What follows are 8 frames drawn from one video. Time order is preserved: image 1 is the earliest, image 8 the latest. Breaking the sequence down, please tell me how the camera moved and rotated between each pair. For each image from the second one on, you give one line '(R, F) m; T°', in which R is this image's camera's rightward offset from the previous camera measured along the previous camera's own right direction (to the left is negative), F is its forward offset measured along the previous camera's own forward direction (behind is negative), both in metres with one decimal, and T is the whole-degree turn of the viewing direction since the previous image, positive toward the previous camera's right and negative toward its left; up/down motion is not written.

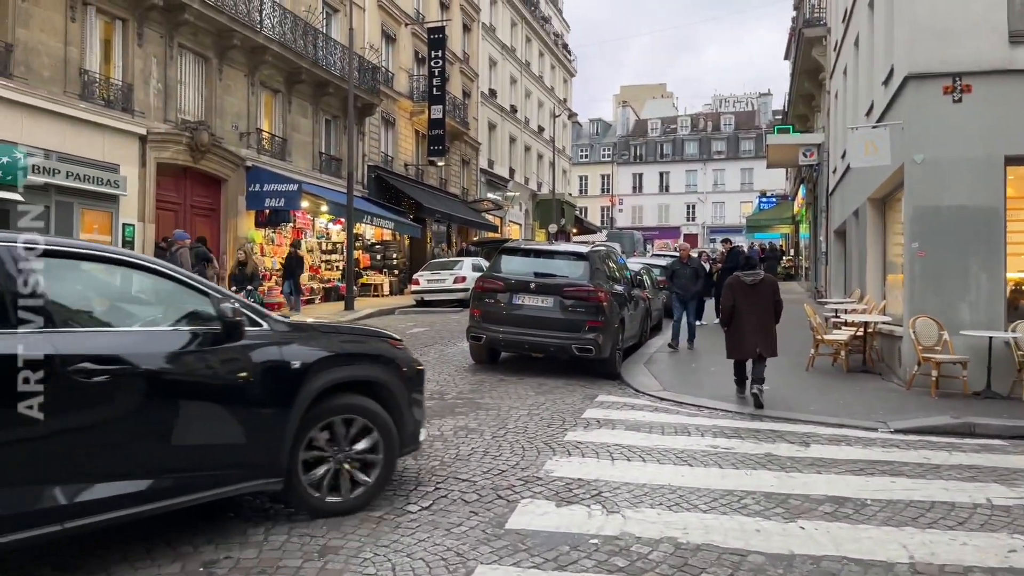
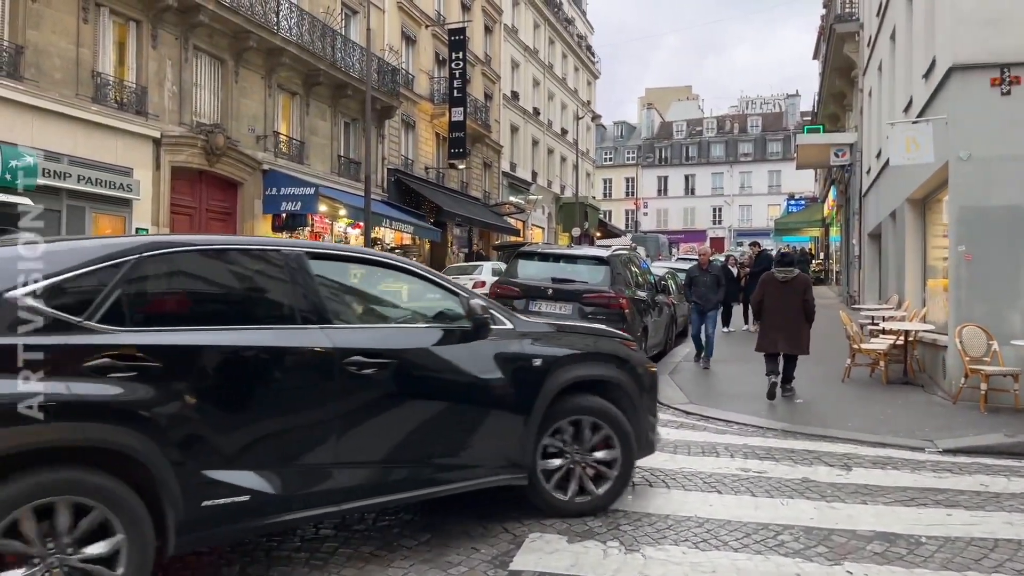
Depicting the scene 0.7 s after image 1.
(+0.1, +0.5) m; -2°
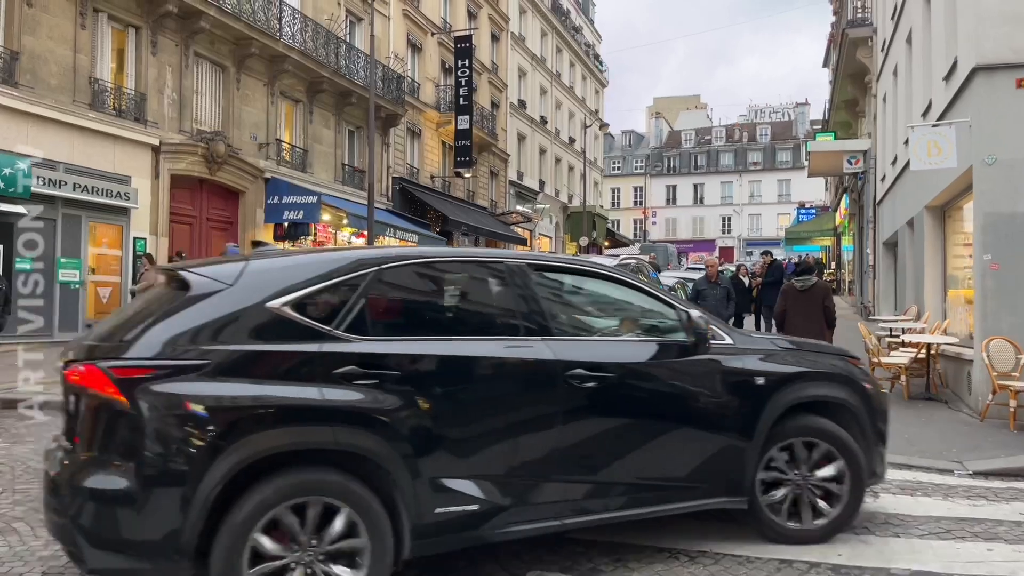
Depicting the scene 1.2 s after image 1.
(+0.1, +0.4) m; -1°
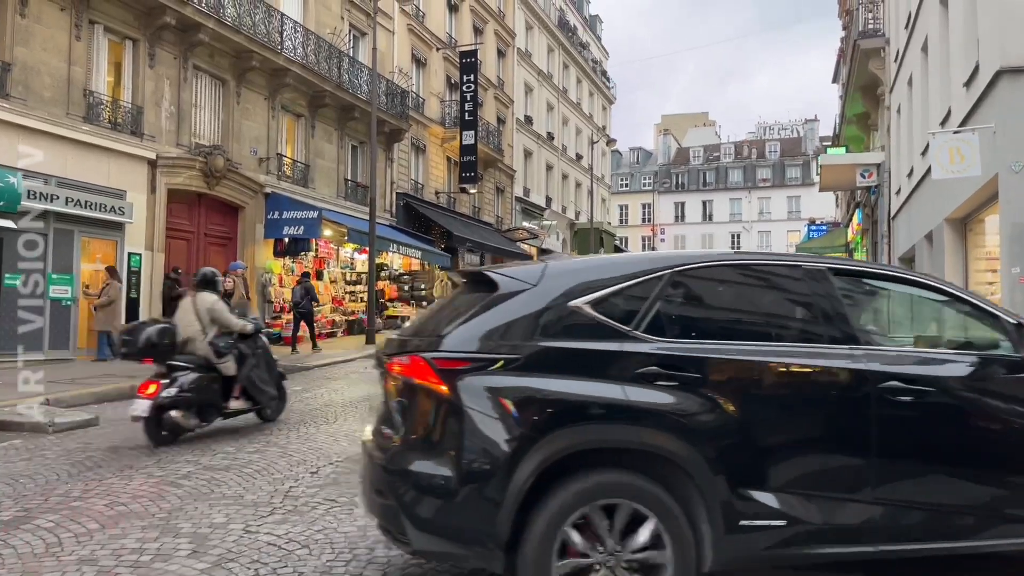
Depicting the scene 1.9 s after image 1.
(+0.1, +0.4) m; -1°
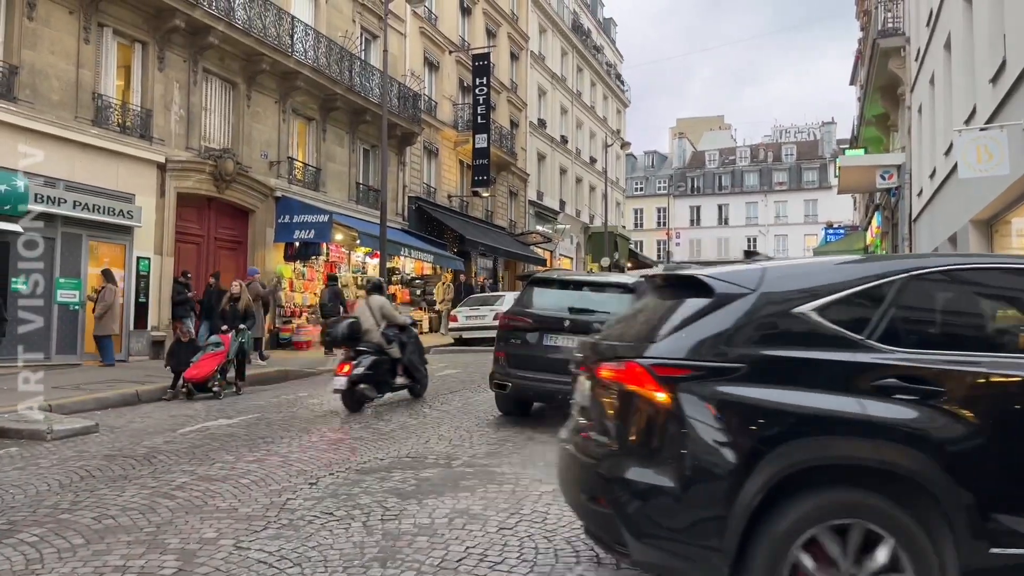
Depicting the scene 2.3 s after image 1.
(+0.1, +0.2) m; -1°
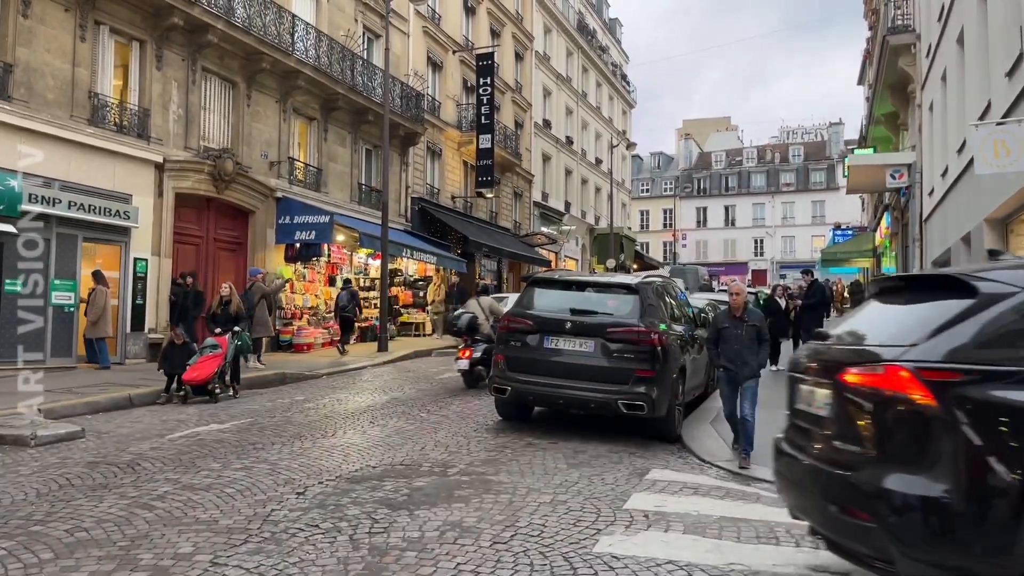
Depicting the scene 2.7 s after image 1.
(+0.1, +0.3) m; 0°
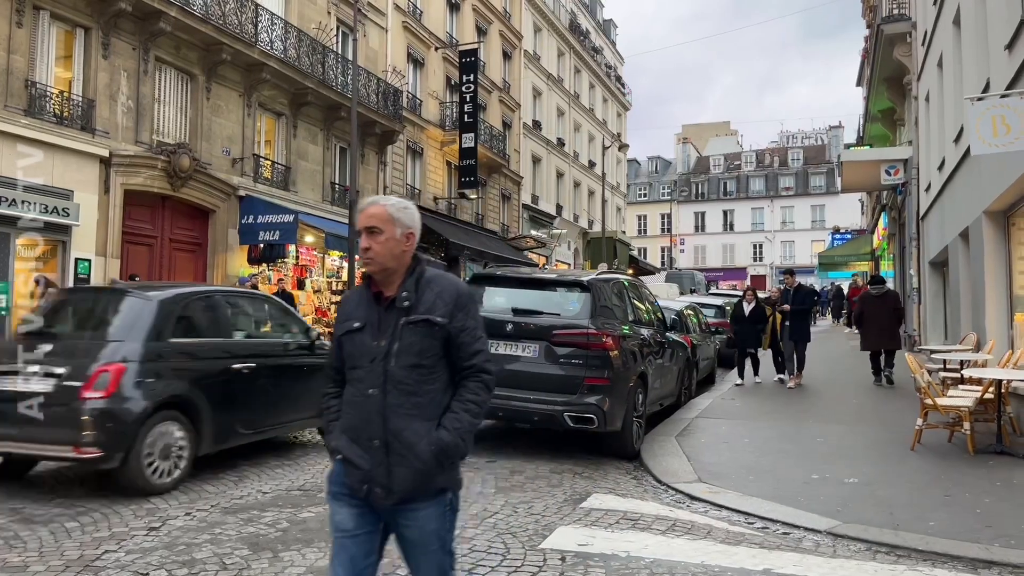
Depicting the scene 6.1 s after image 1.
(+0.6, +0.9) m; 0°
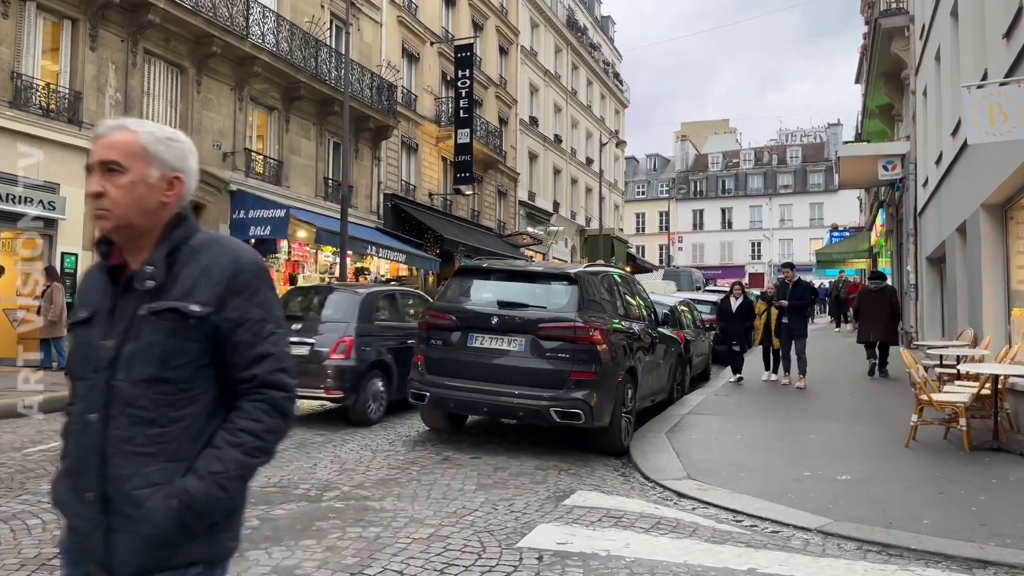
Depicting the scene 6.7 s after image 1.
(+0.1, +0.2) m; 0°
